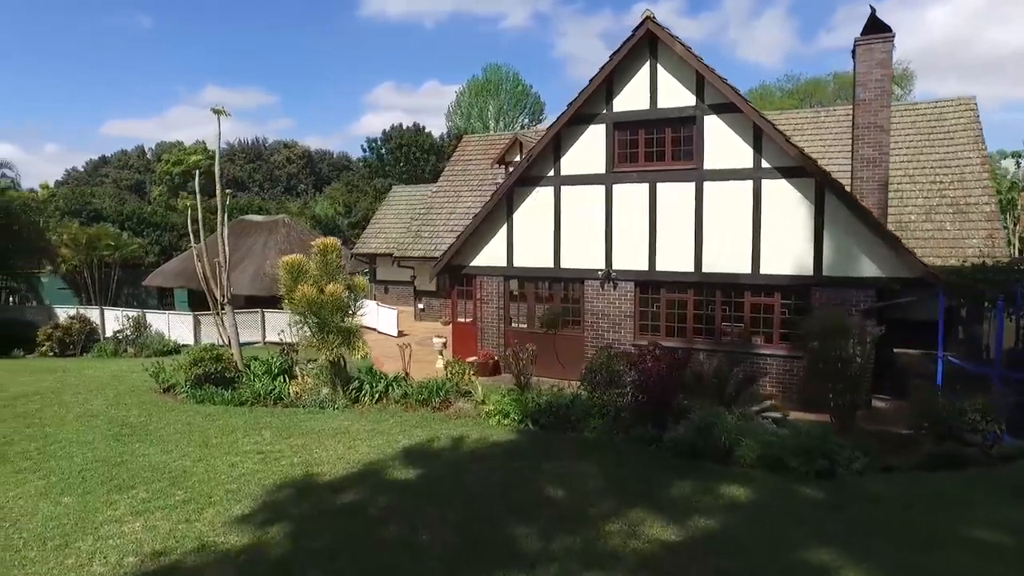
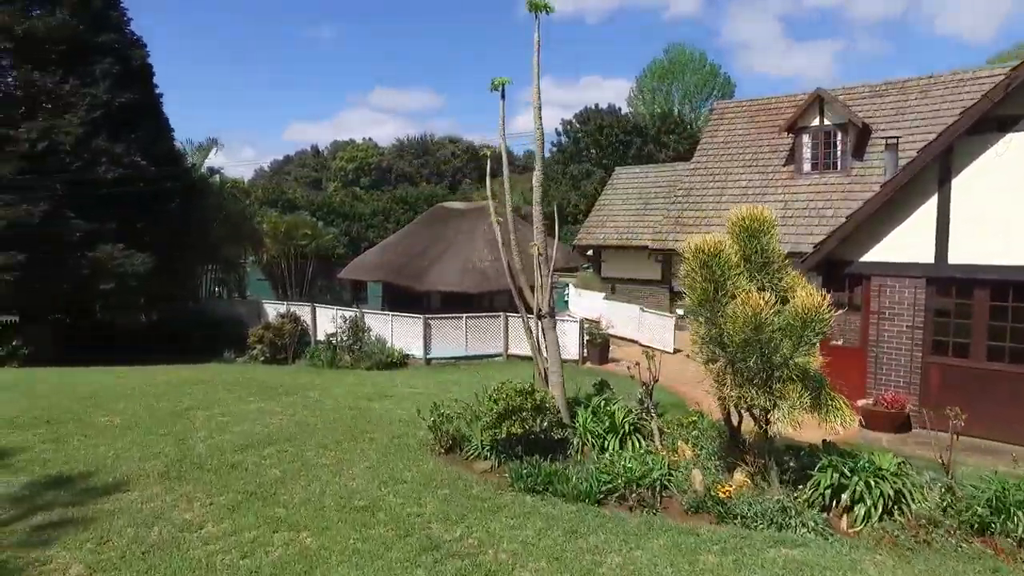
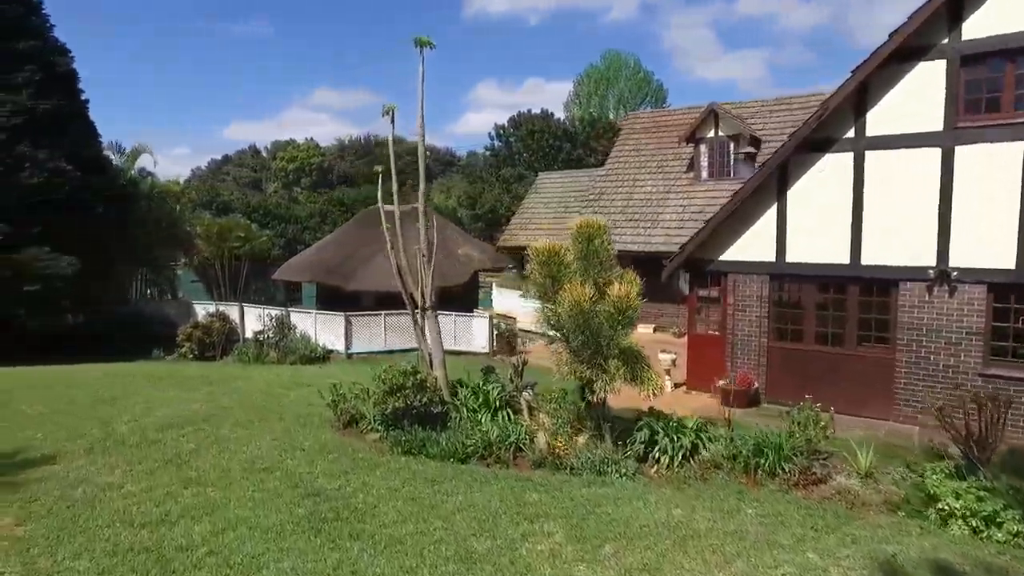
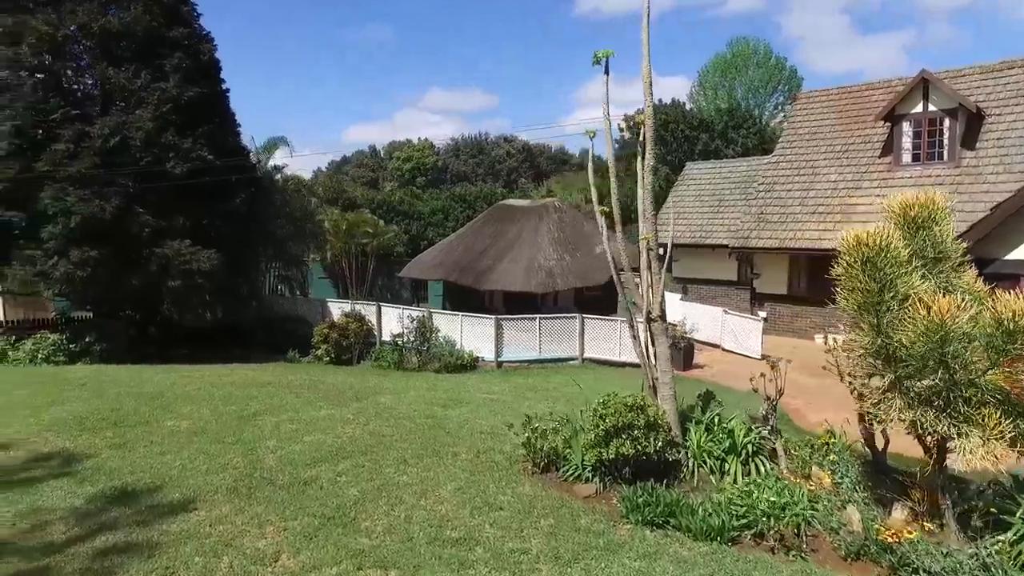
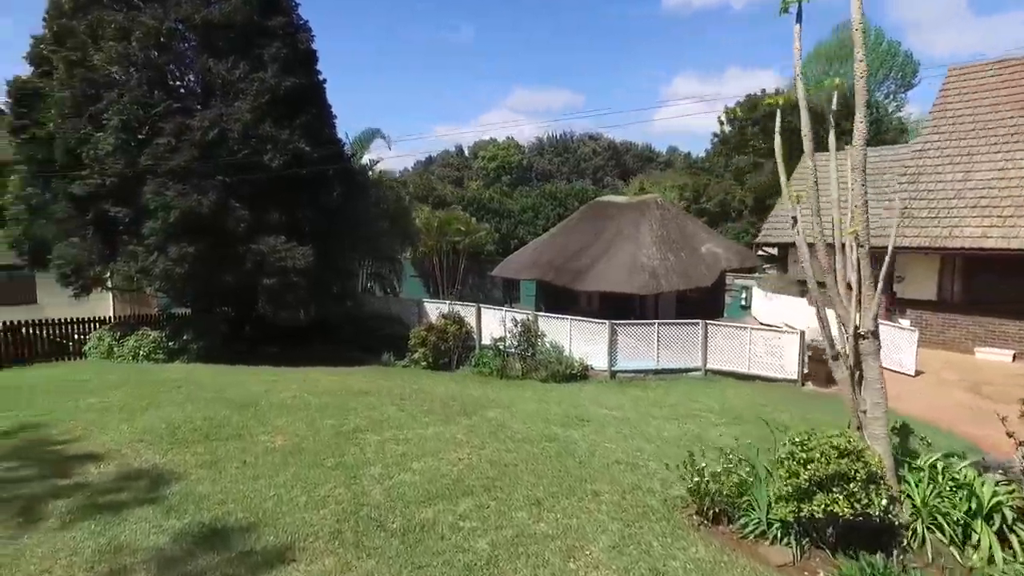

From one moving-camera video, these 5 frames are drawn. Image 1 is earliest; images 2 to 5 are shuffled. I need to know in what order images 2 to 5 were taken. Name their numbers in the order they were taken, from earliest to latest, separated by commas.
3, 2, 4, 5
